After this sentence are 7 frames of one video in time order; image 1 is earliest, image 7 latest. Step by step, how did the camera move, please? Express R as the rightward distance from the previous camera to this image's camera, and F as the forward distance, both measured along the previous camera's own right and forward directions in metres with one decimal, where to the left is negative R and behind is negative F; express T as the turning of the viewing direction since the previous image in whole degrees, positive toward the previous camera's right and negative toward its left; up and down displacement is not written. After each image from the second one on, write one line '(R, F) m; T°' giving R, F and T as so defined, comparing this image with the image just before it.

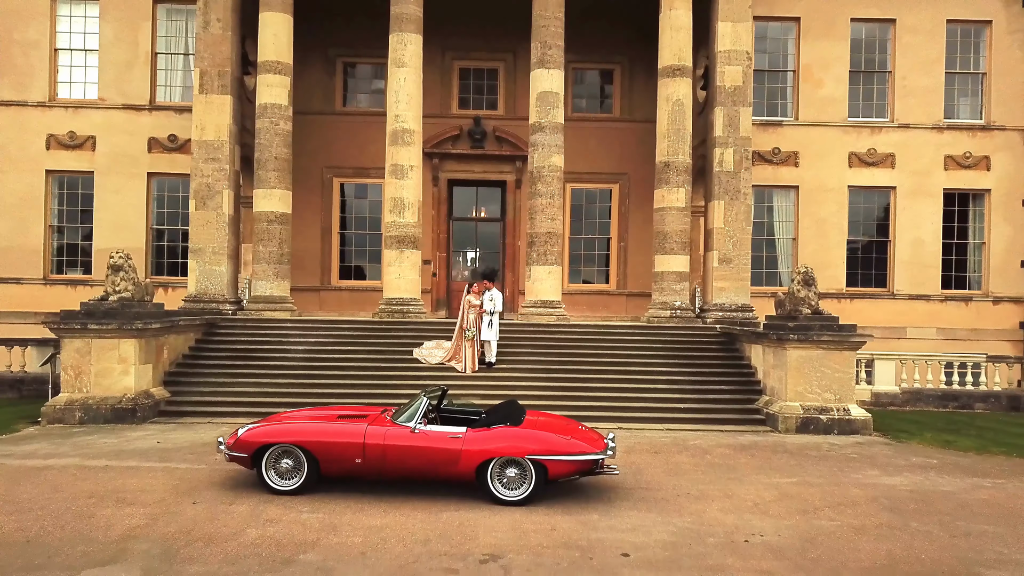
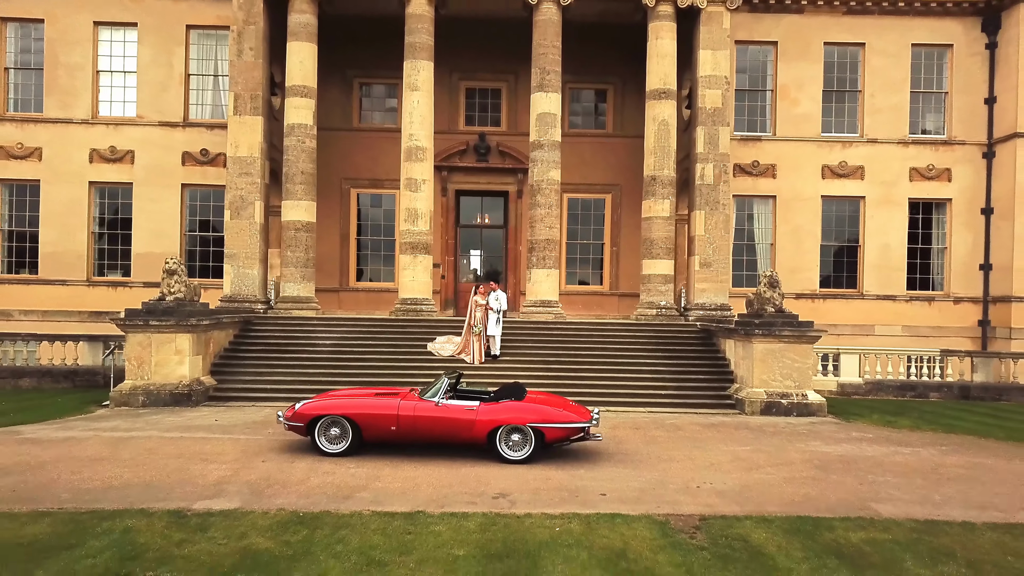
(0.0, -1.6) m; 0°
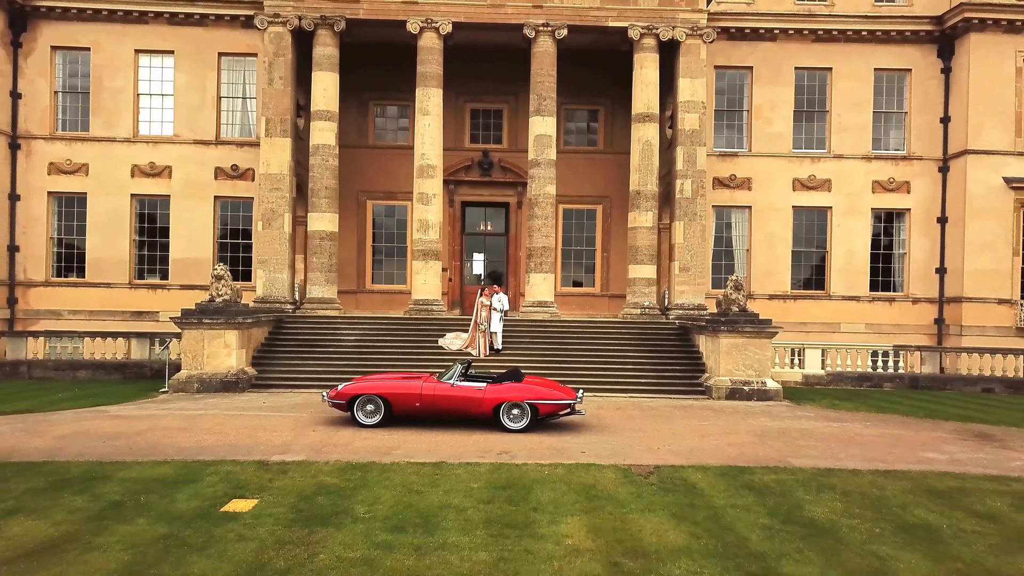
(0.0, -2.0) m; 0°
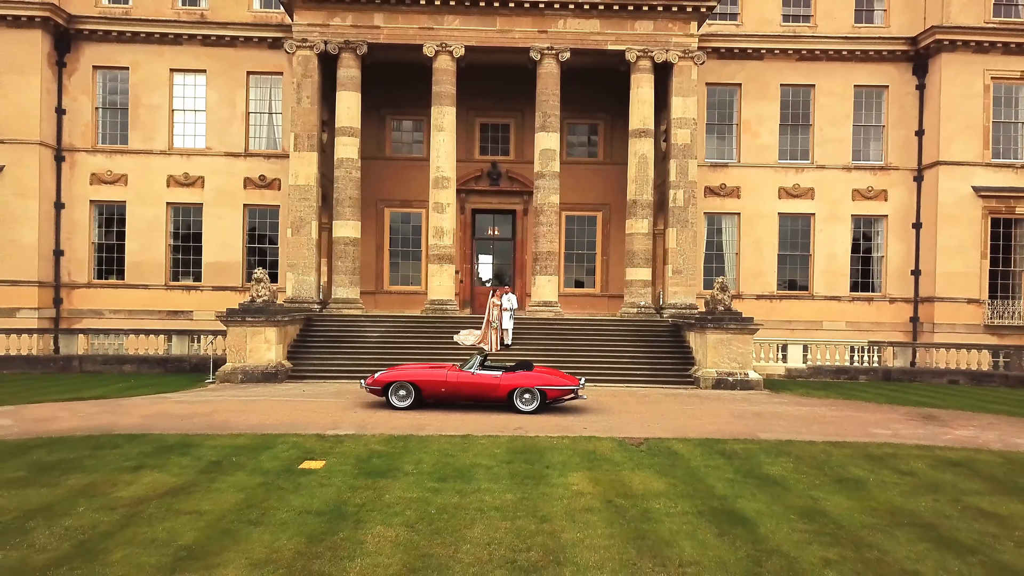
(-0.1, -1.7) m; 0°
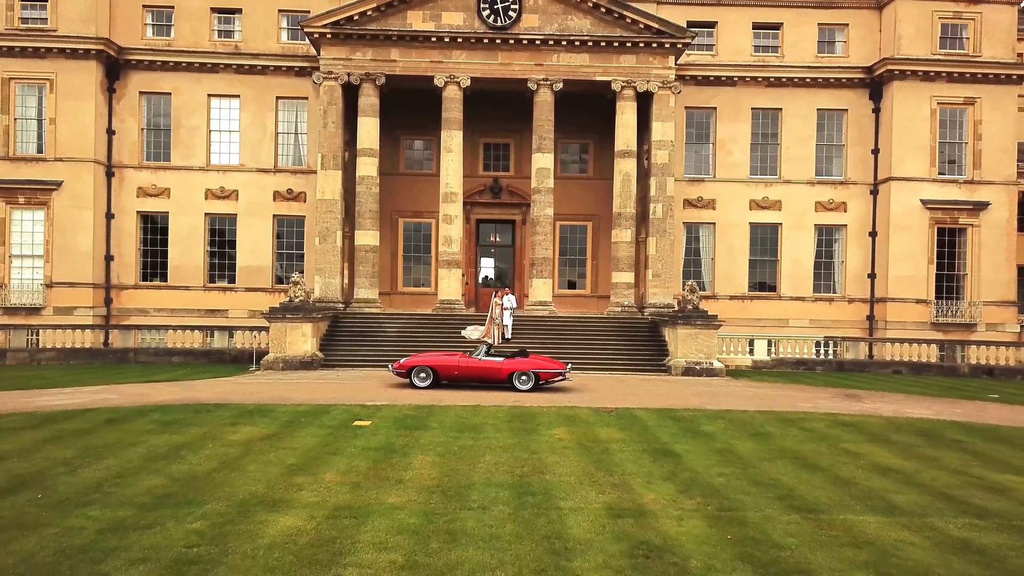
(0.0, -2.7) m; 0°
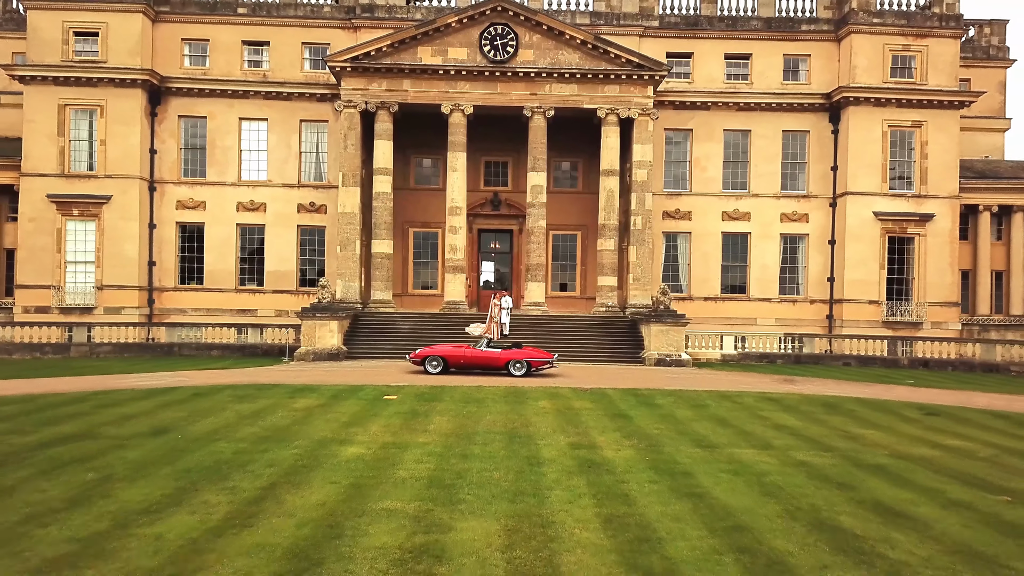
(+0.1, -3.0) m; 0°
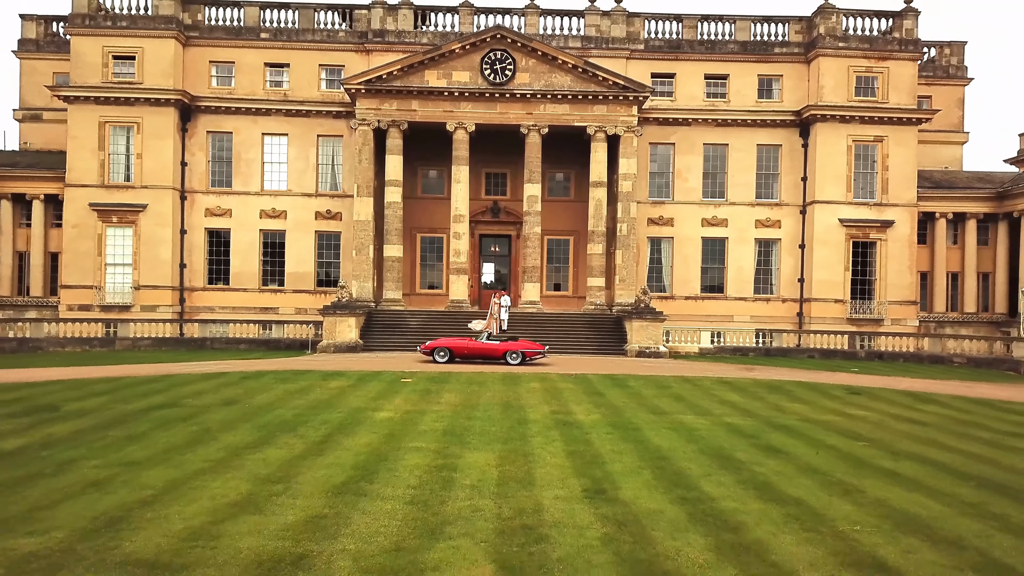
(+0.1, -2.7) m; 0°
